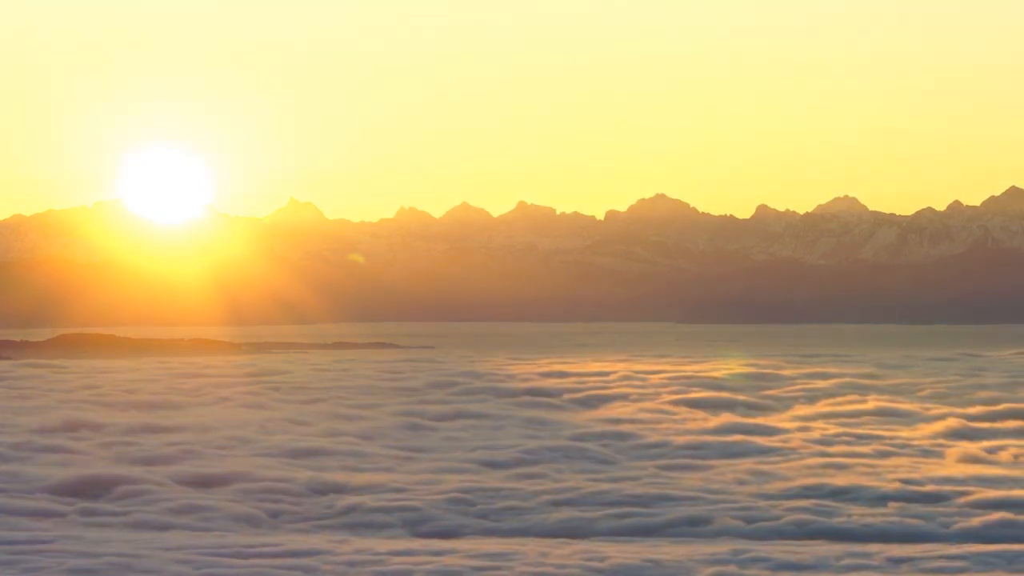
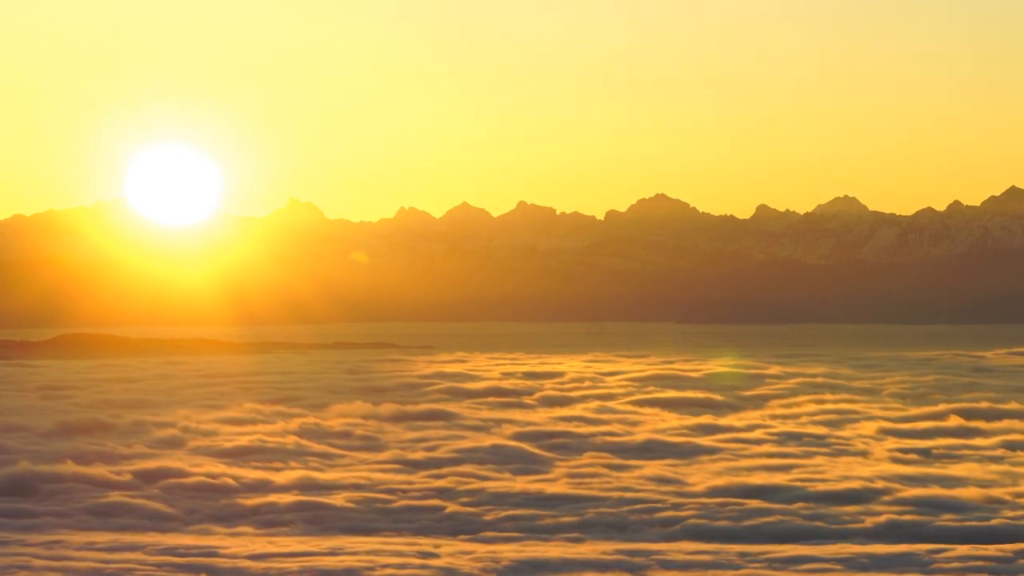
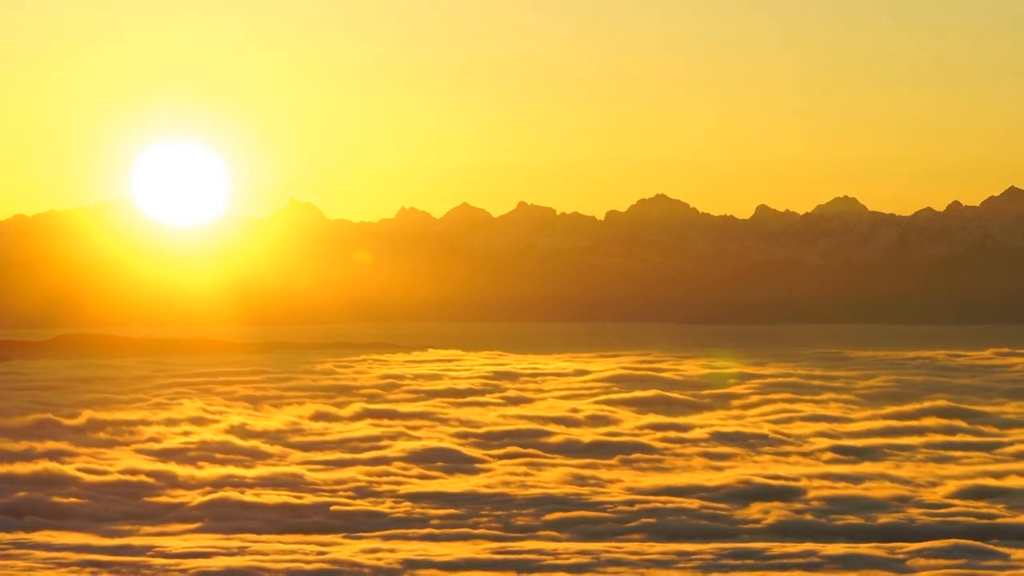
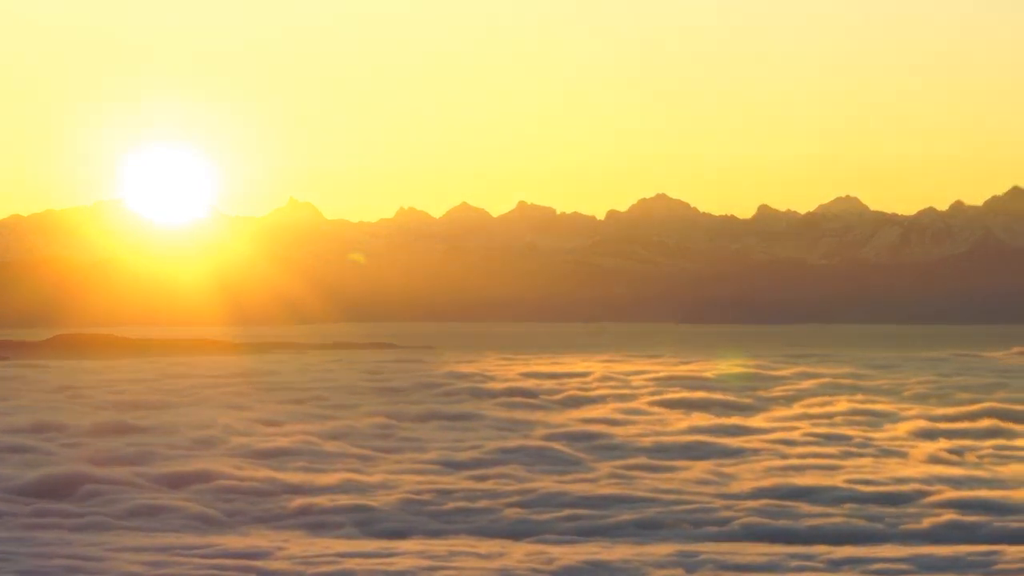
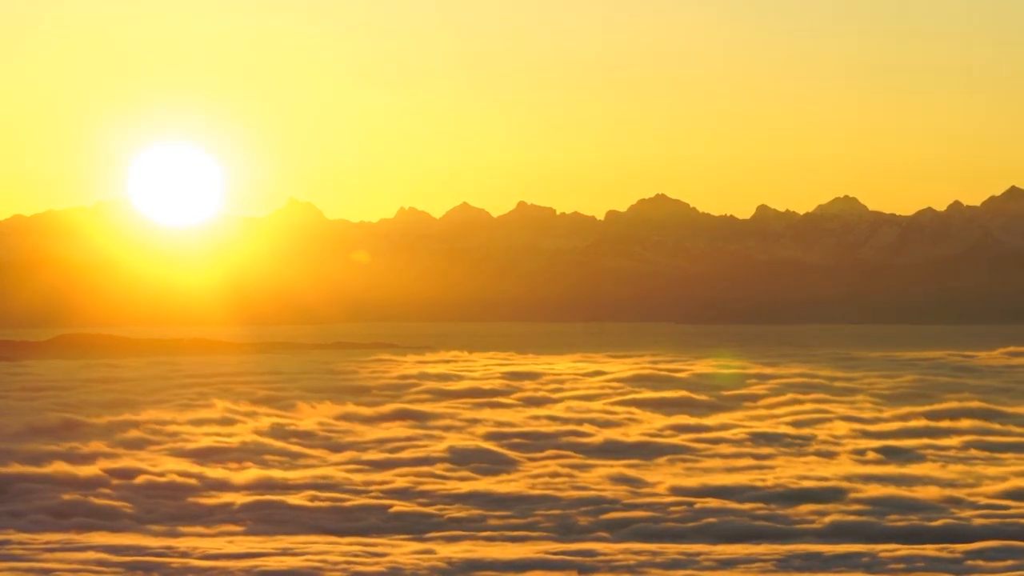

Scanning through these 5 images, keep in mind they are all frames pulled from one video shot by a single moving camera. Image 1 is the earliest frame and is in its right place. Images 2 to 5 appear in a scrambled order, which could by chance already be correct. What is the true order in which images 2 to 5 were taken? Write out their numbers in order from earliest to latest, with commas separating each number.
4, 2, 5, 3
